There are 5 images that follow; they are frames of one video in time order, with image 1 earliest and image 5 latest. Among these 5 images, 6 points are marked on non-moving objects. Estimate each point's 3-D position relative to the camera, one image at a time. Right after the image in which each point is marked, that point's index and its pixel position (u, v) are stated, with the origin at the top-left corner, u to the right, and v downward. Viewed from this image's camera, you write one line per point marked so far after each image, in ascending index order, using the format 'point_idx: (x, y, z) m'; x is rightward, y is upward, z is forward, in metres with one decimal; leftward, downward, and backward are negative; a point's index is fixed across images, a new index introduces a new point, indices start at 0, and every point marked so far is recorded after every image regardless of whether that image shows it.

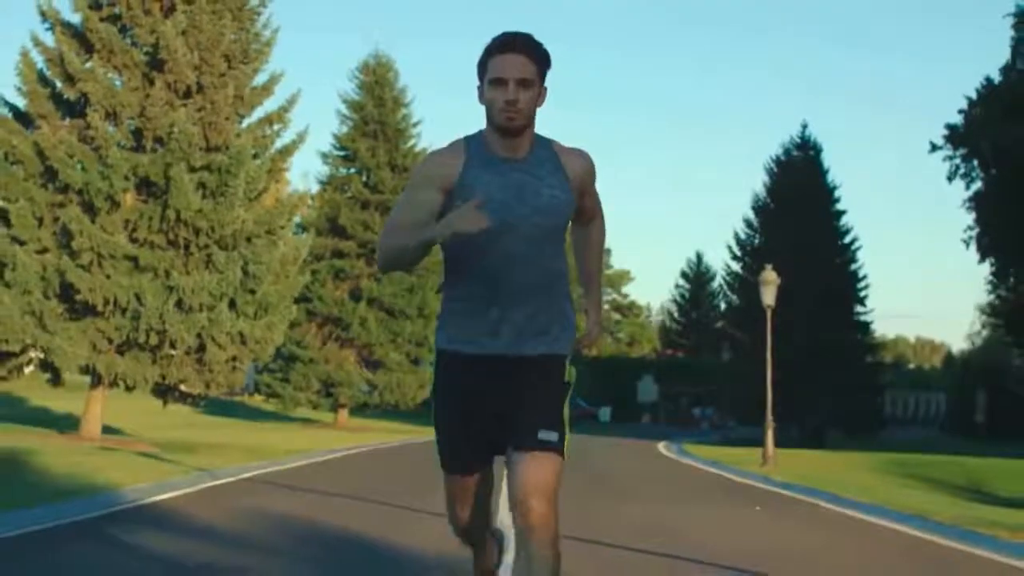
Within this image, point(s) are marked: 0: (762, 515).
0: (+3.4, -3.0, +19.2) m
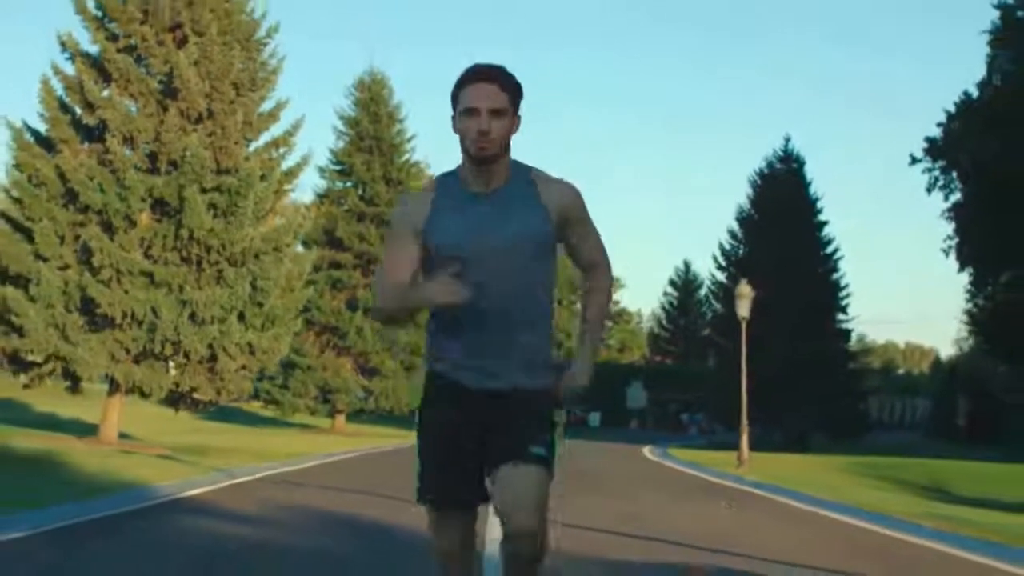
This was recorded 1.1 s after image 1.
0: (+3.3, -3.2, +21.1) m
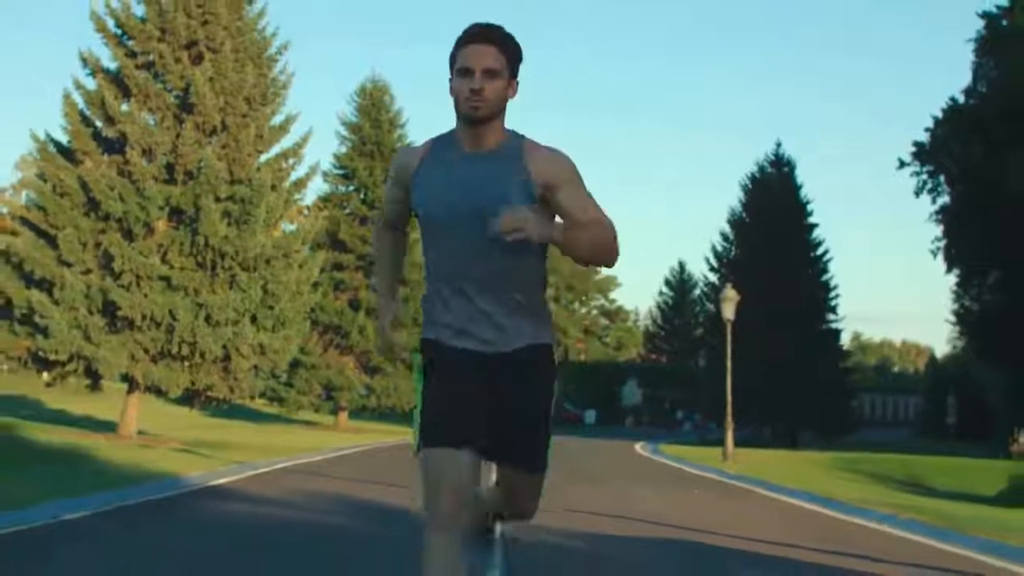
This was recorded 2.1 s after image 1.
0: (+3.3, -3.3, +22.7) m
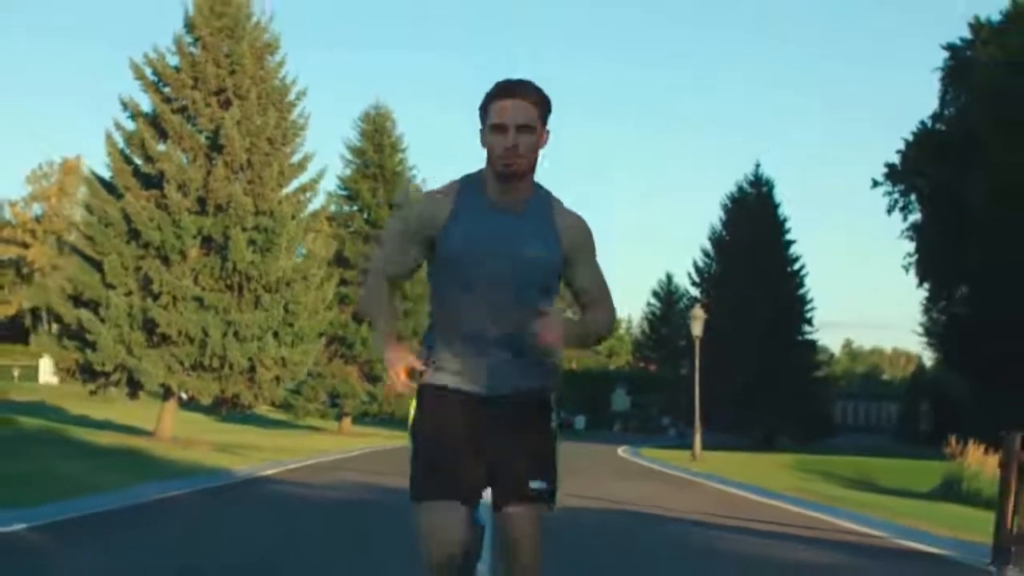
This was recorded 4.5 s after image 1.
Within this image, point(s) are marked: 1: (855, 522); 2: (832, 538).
0: (+3.1, -3.8, +26.6) m
1: (+4.5, -3.0, +18.9) m
2: (+3.6, -2.8, +16.3) m
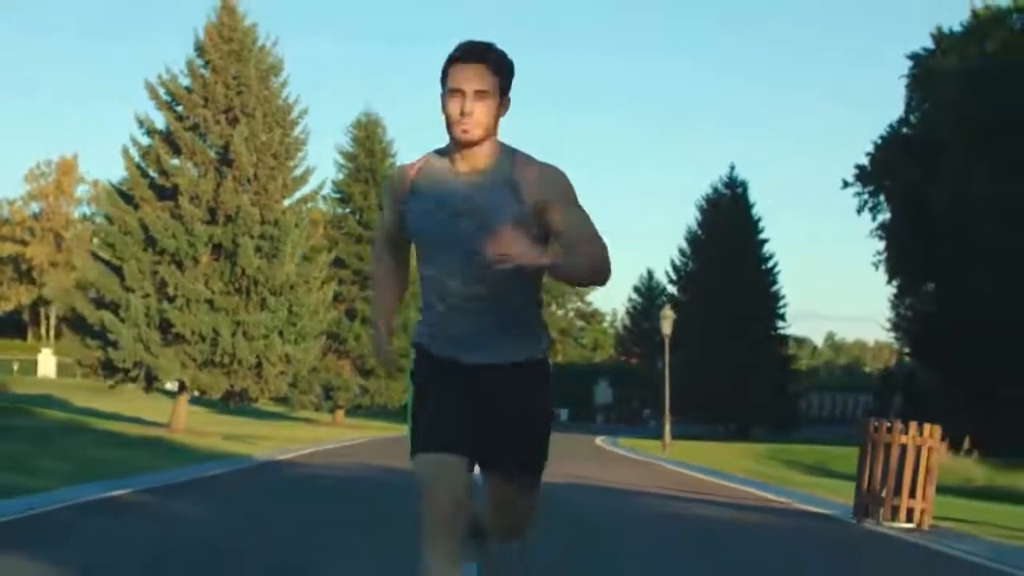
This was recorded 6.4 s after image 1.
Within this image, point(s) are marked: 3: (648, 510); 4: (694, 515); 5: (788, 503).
0: (+2.8, -3.9, +29.8) m
1: (+4.2, -3.2, +22.1) m
2: (+3.3, -2.9, +19.4) m
3: (+1.7, -2.8, +18.4) m
4: (+2.2, -2.8, +17.7) m
5: (+3.8, -3.0, +19.8) m
